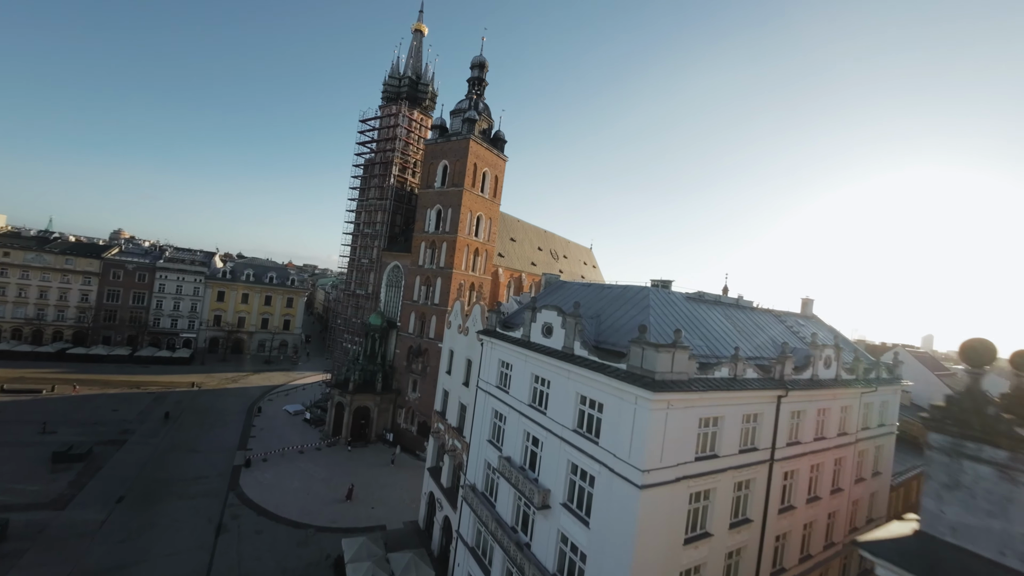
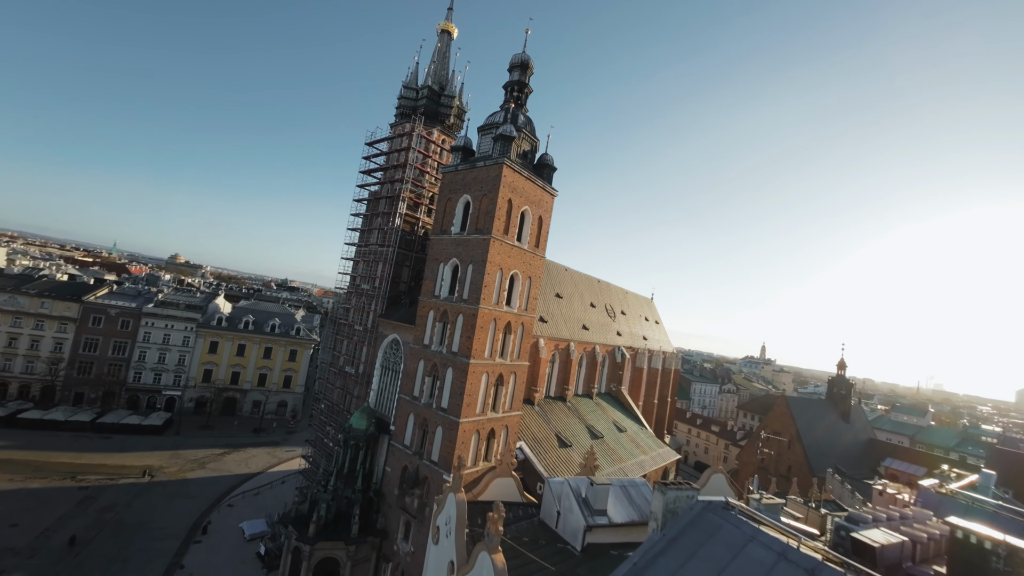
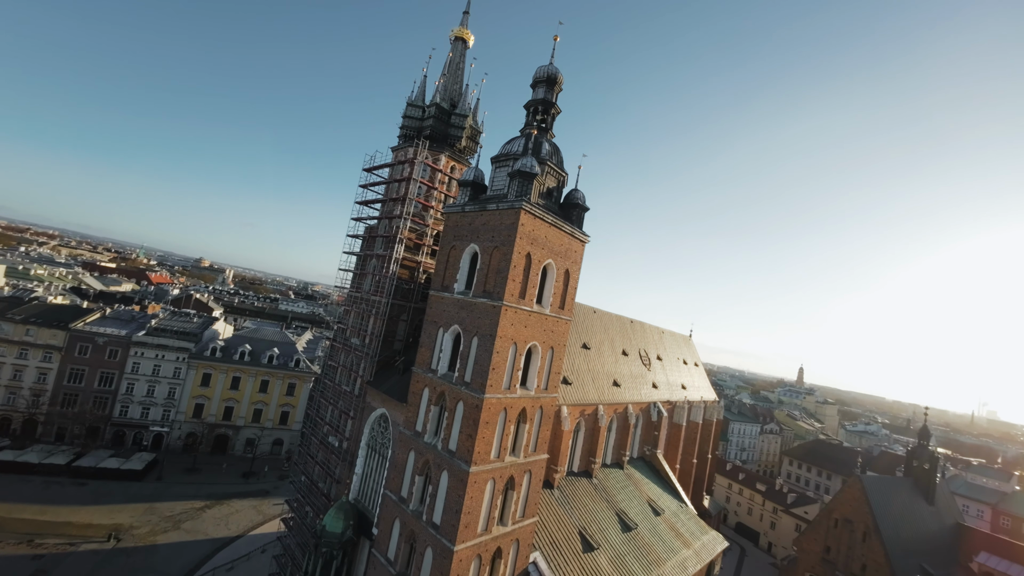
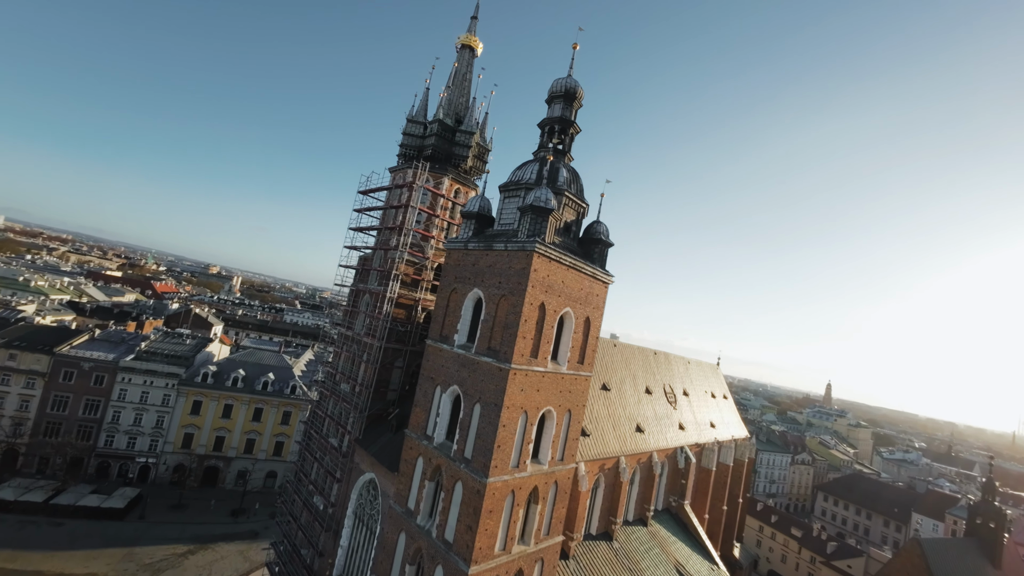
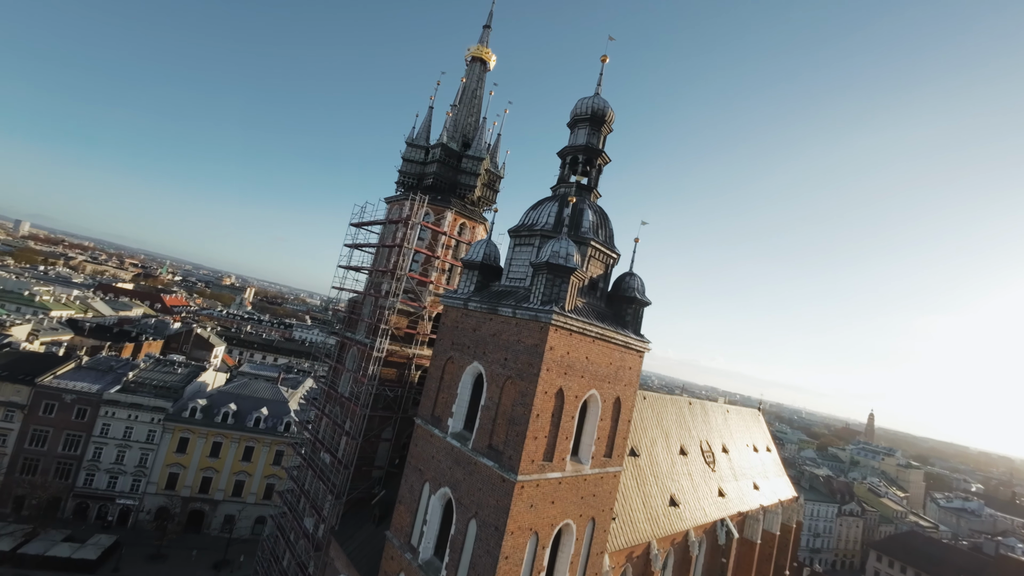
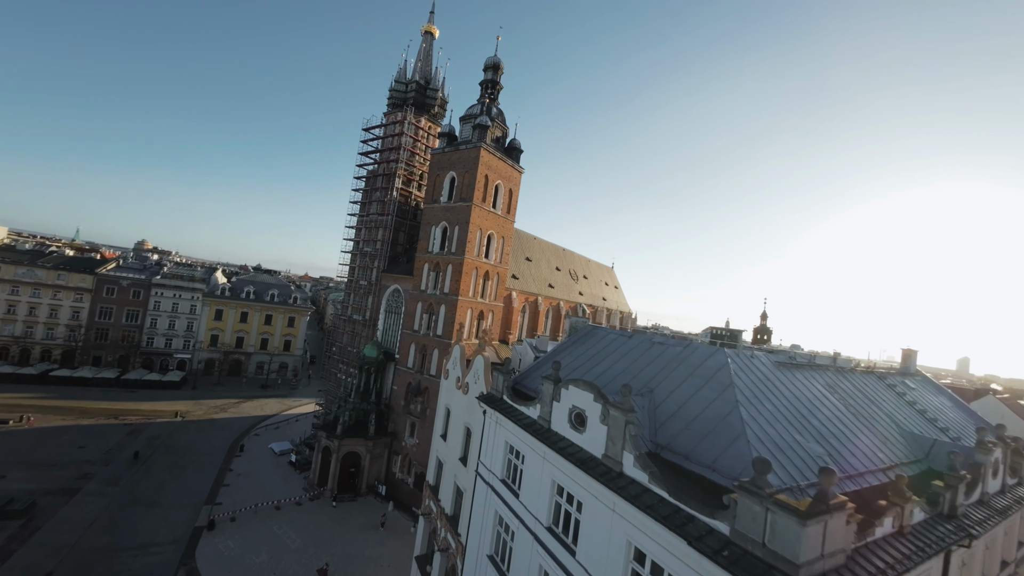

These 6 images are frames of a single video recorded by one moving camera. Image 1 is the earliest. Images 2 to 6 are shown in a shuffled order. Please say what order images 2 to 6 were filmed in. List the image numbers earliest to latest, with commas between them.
6, 2, 3, 4, 5
